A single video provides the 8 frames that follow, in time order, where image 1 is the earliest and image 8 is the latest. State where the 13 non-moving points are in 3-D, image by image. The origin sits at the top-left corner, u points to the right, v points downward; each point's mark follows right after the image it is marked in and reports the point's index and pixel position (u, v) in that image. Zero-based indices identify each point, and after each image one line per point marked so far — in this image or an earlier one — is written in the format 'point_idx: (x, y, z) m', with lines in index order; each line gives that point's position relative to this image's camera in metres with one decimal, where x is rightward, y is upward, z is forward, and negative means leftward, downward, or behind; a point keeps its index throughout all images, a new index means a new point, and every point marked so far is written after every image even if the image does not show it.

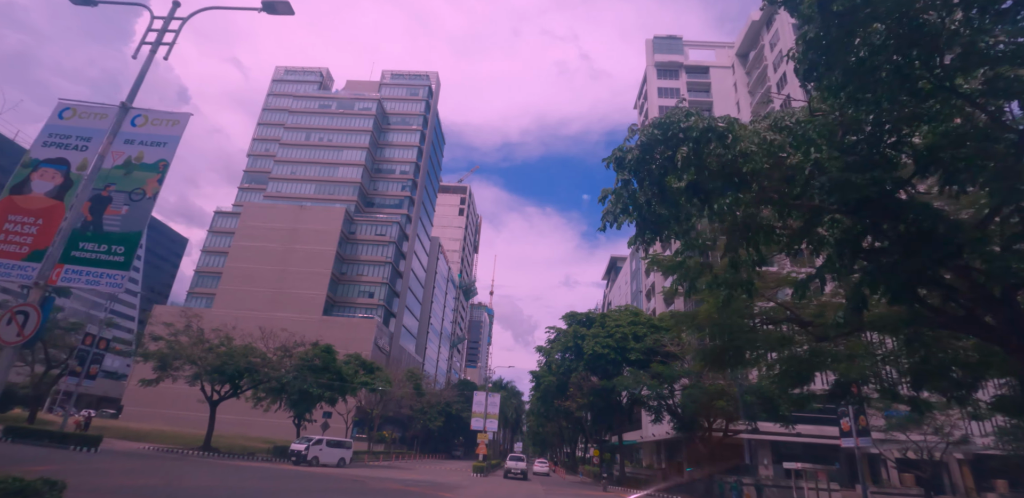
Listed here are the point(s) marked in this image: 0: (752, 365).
0: (+7.8, -3.8, +16.9) m
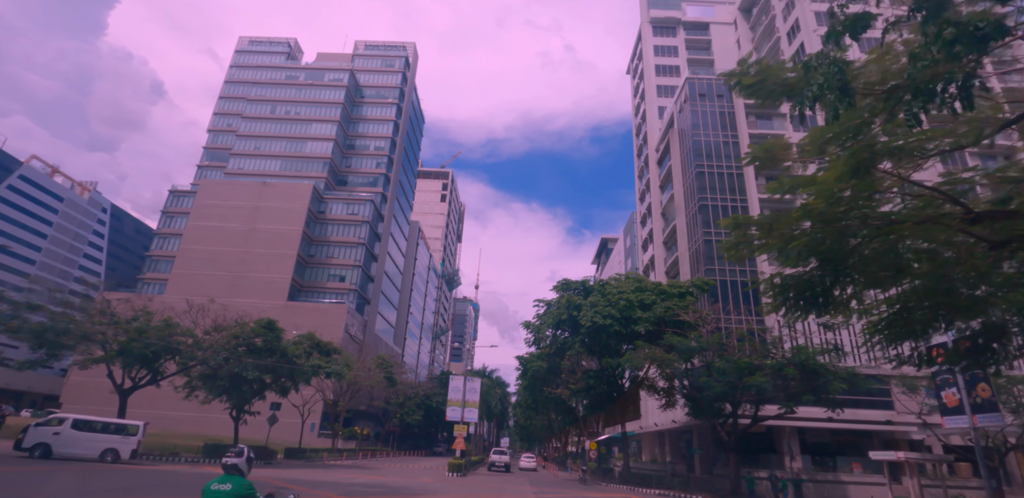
0: (+7.3, -1.3, +11.4) m
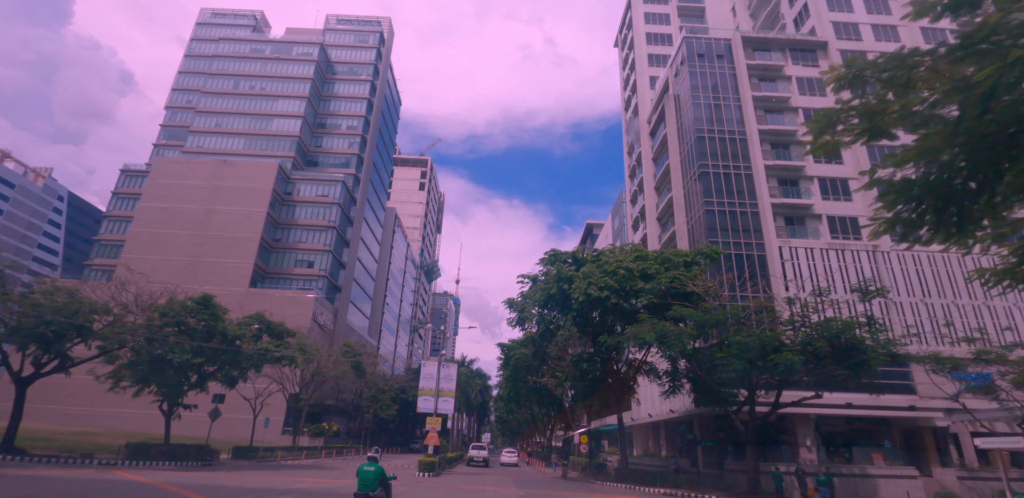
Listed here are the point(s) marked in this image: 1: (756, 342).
0: (+7.0, +0.3, +7.8) m
1: (+9.3, -3.5, +19.7) m
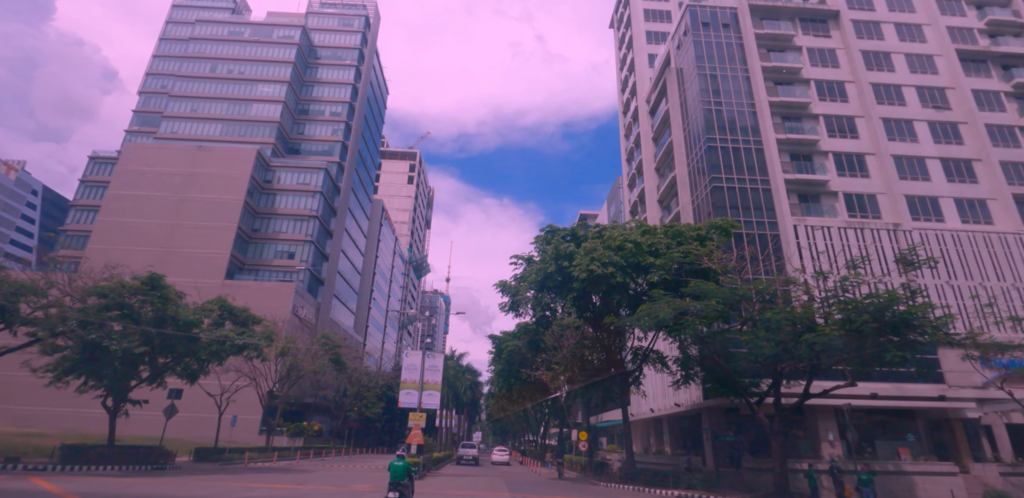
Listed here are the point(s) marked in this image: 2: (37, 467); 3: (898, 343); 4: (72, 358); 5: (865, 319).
0: (+7.0, +1.4, +5.2) m
1: (+9.1, -2.4, +17.1) m
2: (-17.6, -8.1, +19.3) m
3: (+12.4, -3.0, +16.8) m
4: (-16.9, -4.2, +20.0) m
5: (+11.2, -2.3, +16.7) m
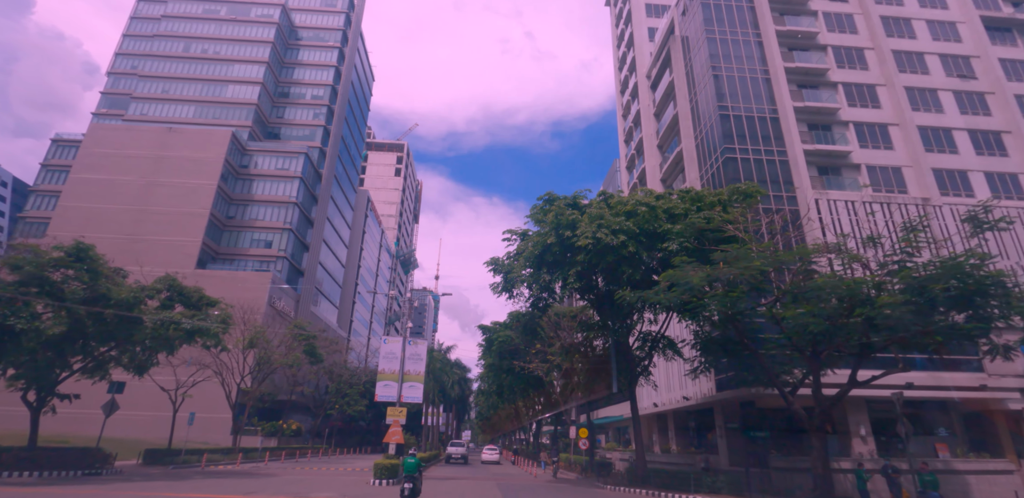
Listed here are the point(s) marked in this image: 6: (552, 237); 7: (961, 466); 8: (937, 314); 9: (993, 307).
0: (+7.1, +2.5, +2.4) m
1: (+8.9, -1.2, +14.4) m
2: (-17.7, -7.0, +16.0) m
3: (+12.2, -1.9, +14.1) m
4: (-17.1, -3.1, +16.7) m
5: (+11.1, -1.2, +13.9) m
6: (+1.5, +0.4, +19.6) m
7: (+15.2, -7.4, +17.8) m
8: (+11.2, -1.8, +14.0) m
9: (+12.5, -1.6, +13.9) m
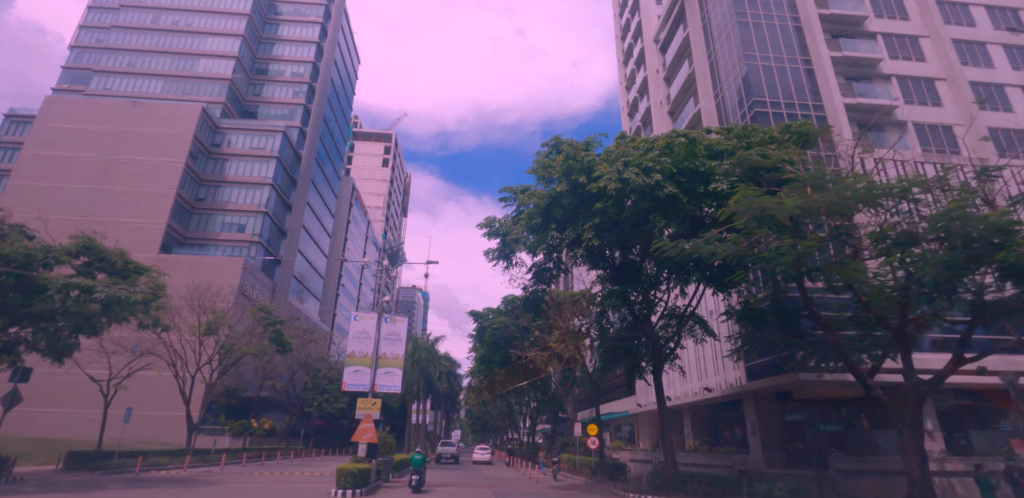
0: (+7.4, +4.0, -1.2) m
1: (+9.0, +0.2, +10.8) m
2: (-17.7, -5.5, +11.9) m
3: (+12.3, -0.5, +10.5) m
4: (-17.0, -1.6, +12.6) m
5: (+11.2, +0.3, +10.4) m
6: (+1.5, +1.9, +15.8) m
7: (+15.3, -6.0, +14.3) m
8: (+11.3, -0.3, +10.5) m
9: (+12.6, -0.1, +10.3) m
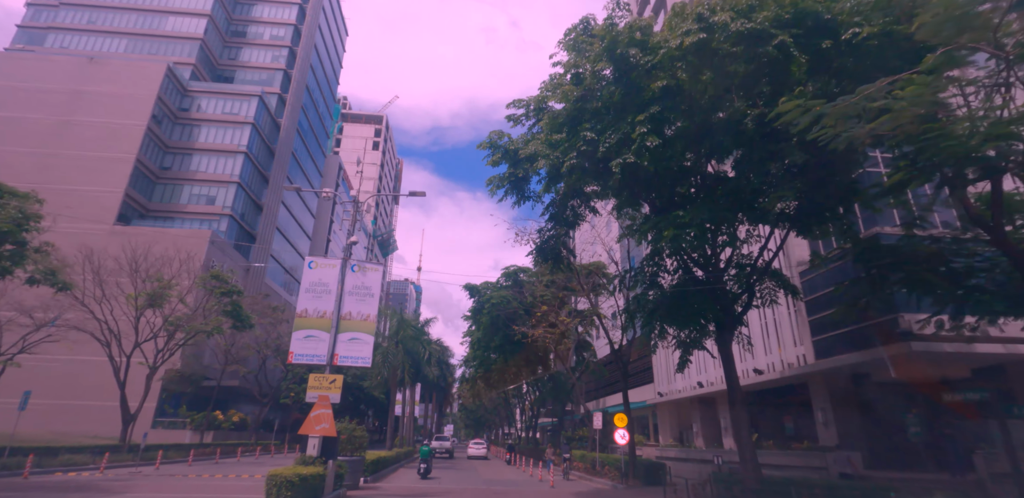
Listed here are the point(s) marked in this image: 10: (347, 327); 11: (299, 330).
0: (+8.0, +5.7, -5.9) m
1: (+9.4, +2.0, +6.2) m
2: (-17.3, -3.5, +7.0) m
3: (+12.8, +1.3, +6.0) m
4: (-16.6, +0.3, +7.7) m
5: (+11.6, +2.1, +5.8) m
6: (+1.9, +3.8, +11.1) m
7: (+15.6, -4.2, +9.8) m
8: (+11.7, +1.4, +5.9) m
9: (+13.0, +1.6, +5.8) m
10: (-4.0, -2.0, +13.2) m
11: (-5.1, -2.1, +12.7) m
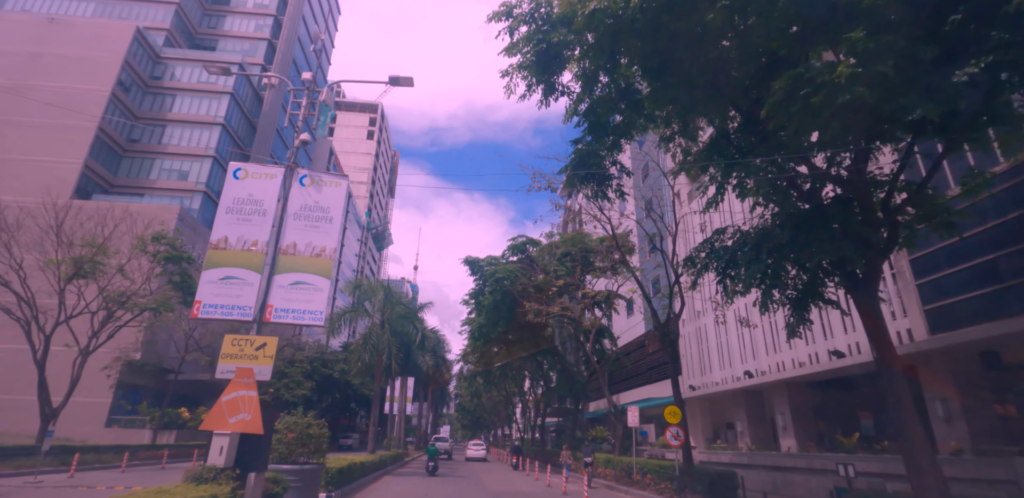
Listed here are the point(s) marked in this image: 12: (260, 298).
0: (+8.6, +7.3, -10.1) m
1: (+10.0, +3.6, +2.0) m
2: (-16.8, -1.9, +2.7) m
3: (+13.3, +2.9, +1.8) m
4: (-16.1, +2.0, +3.3) m
5: (+12.1, +3.6, +1.6) m
6: (+2.4, +5.3, +6.9) m
7: (+16.1, -2.6, +5.6) m
8: (+12.3, +3.0, +1.7) m
9: (+13.6, +3.2, +1.6) m
10: (-3.6, -0.4, +8.9) m
11: (-4.6, -0.5, +8.4) m
12: (-3.9, -0.9, +8.4) m
